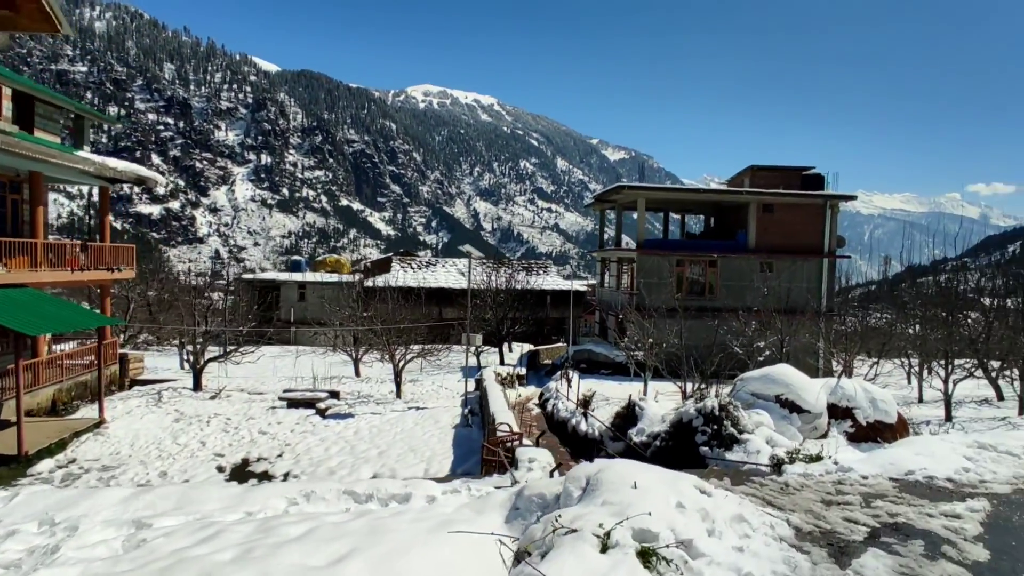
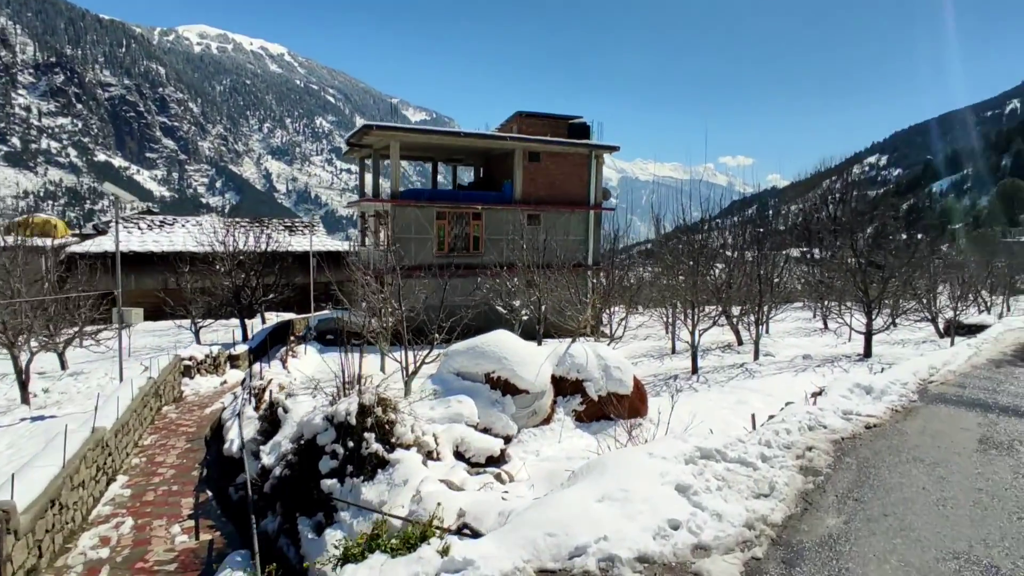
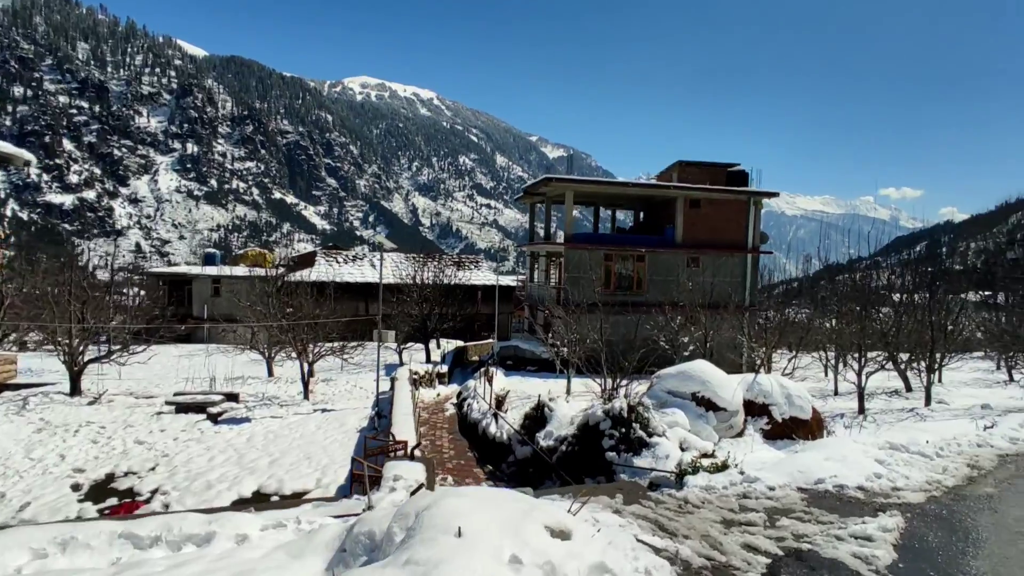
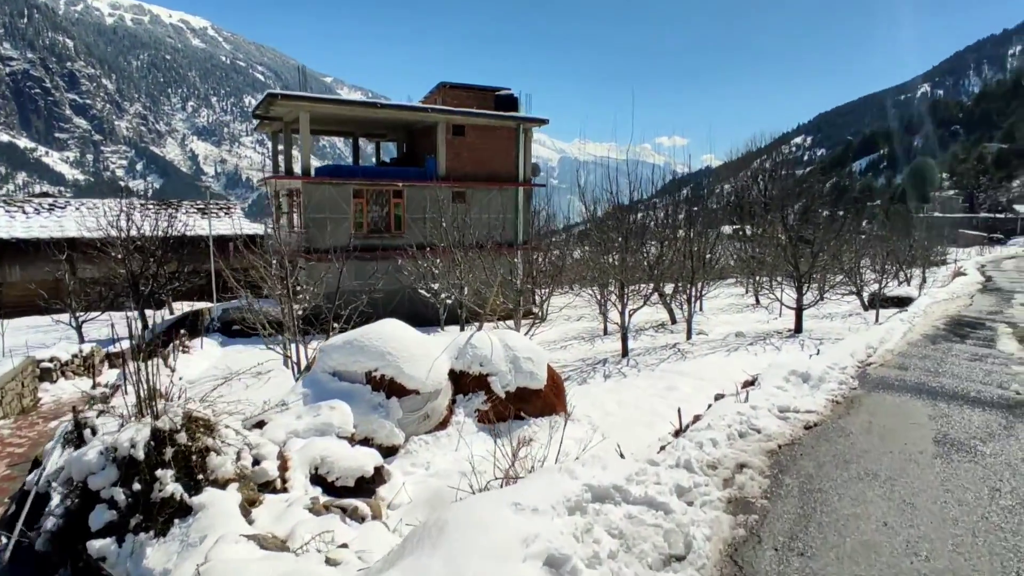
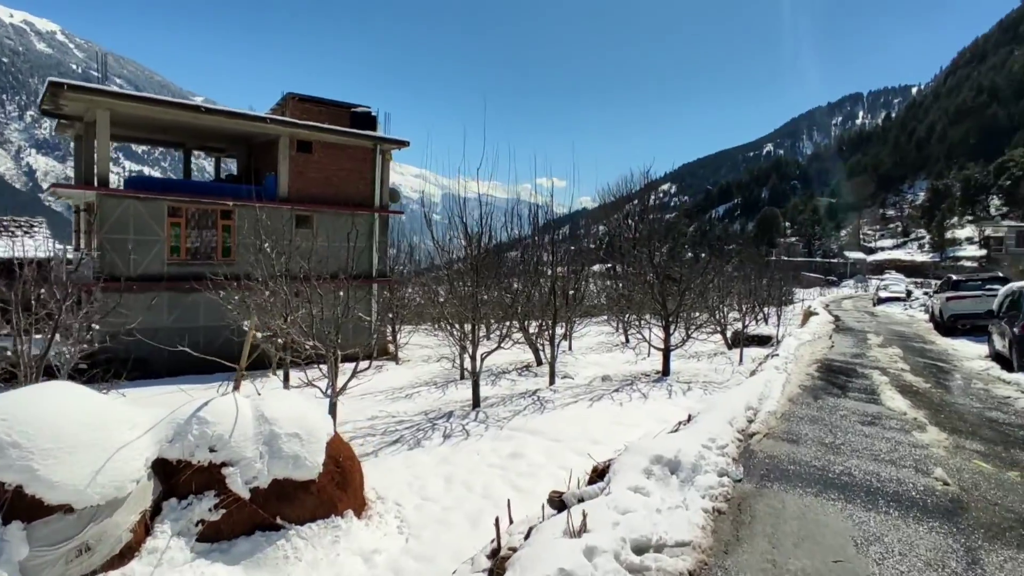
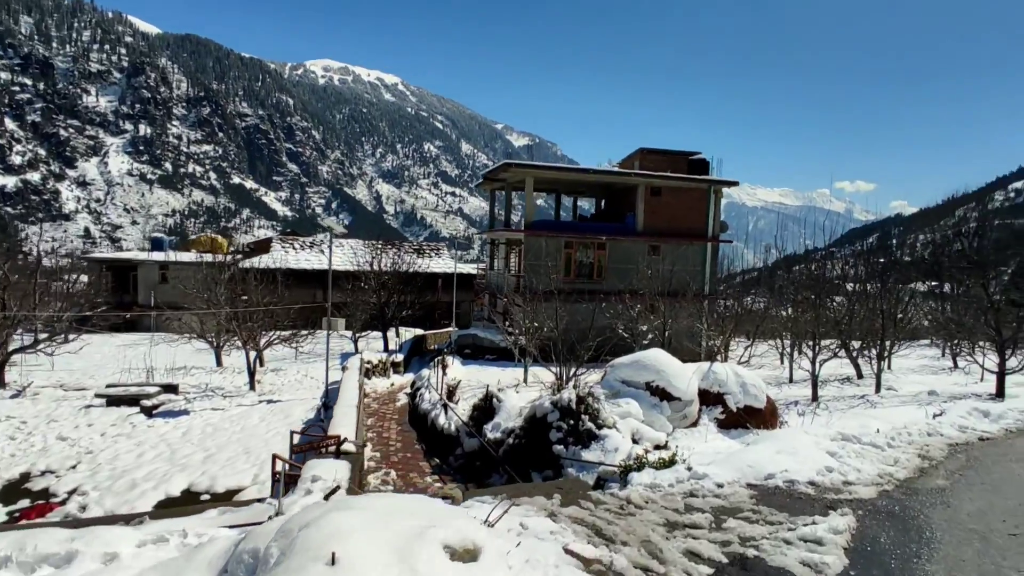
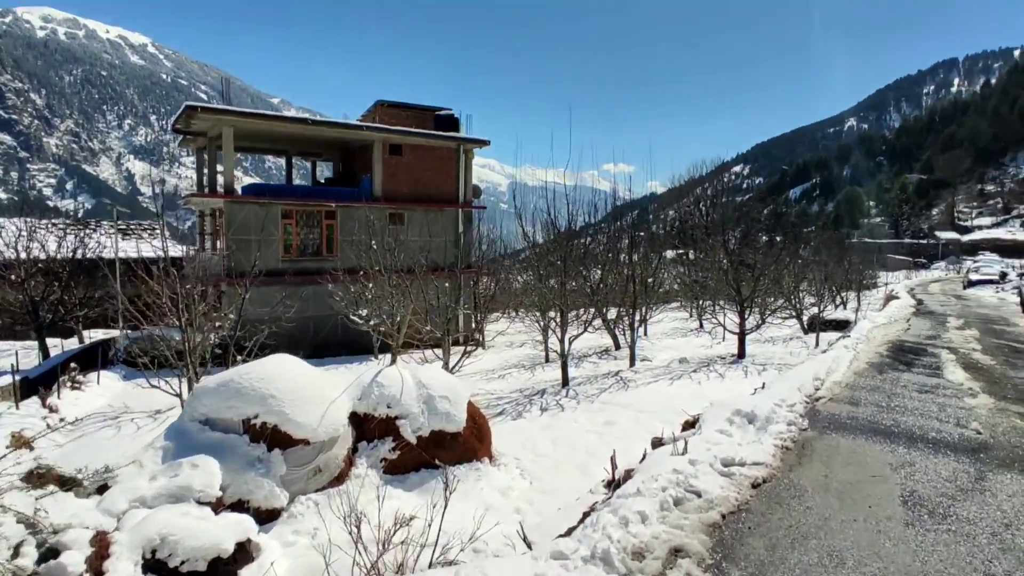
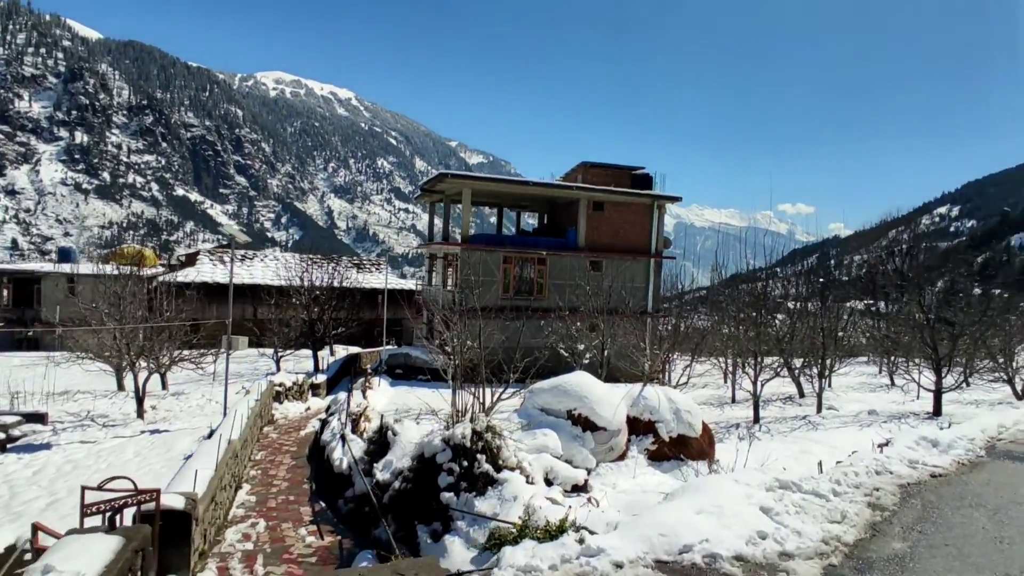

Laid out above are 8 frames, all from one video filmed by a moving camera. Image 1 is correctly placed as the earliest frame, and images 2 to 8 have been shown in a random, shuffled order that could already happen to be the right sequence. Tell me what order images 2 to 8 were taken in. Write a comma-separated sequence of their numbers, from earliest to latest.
3, 6, 8, 2, 4, 7, 5
